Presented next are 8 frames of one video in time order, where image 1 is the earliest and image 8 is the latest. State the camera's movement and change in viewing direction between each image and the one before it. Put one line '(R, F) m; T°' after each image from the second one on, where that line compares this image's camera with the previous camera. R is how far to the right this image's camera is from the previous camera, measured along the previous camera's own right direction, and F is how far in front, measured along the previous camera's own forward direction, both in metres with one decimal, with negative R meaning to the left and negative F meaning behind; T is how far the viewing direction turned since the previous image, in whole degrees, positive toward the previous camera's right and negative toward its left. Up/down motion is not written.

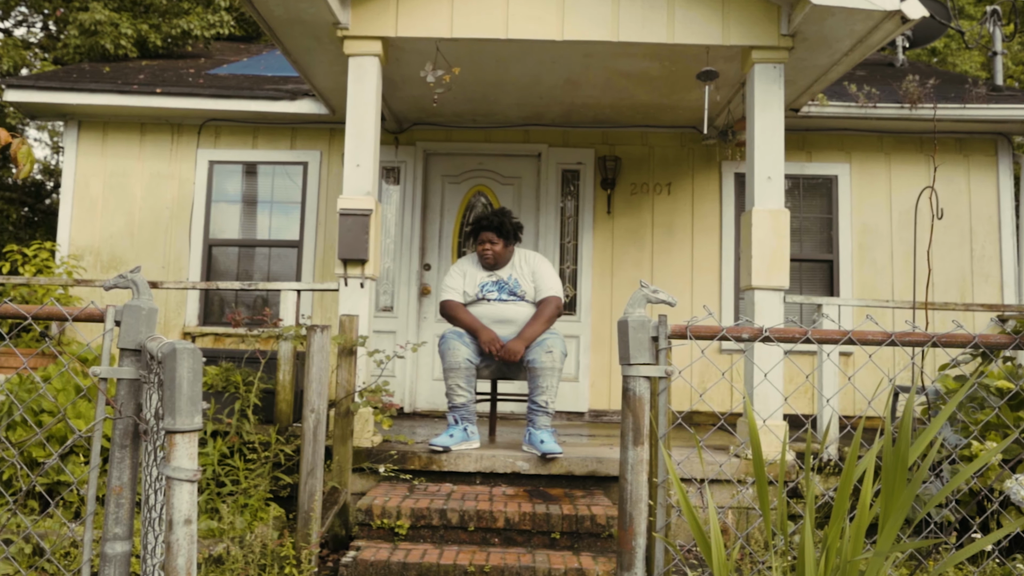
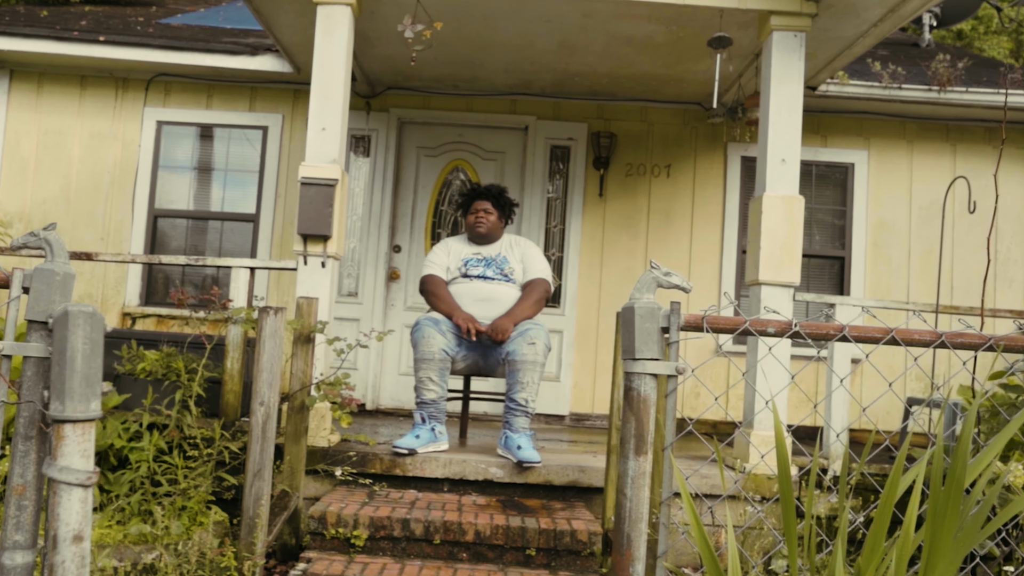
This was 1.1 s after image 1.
(-0.1, +0.8) m; +2°
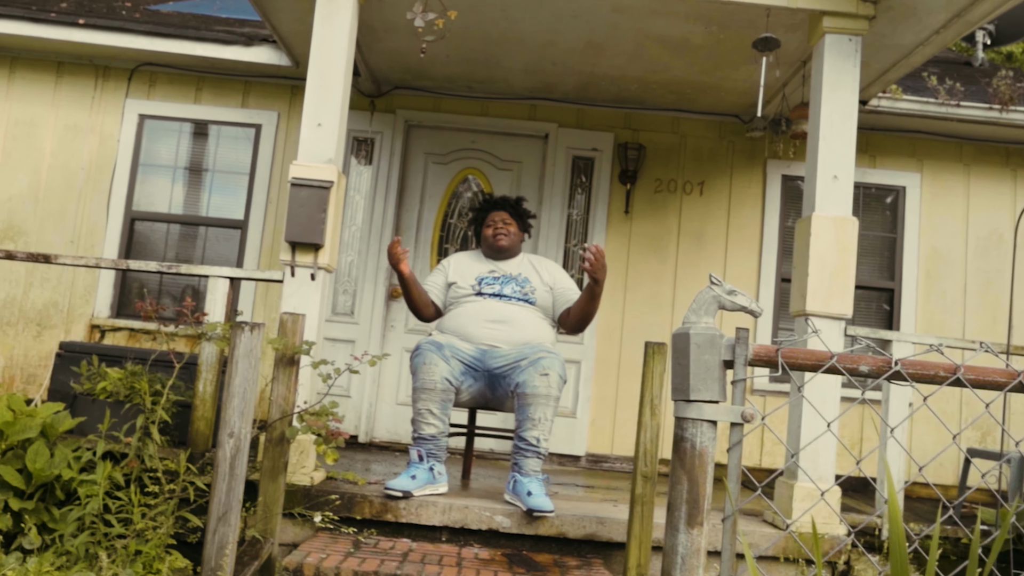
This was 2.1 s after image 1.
(0.0, +0.7) m; 0°
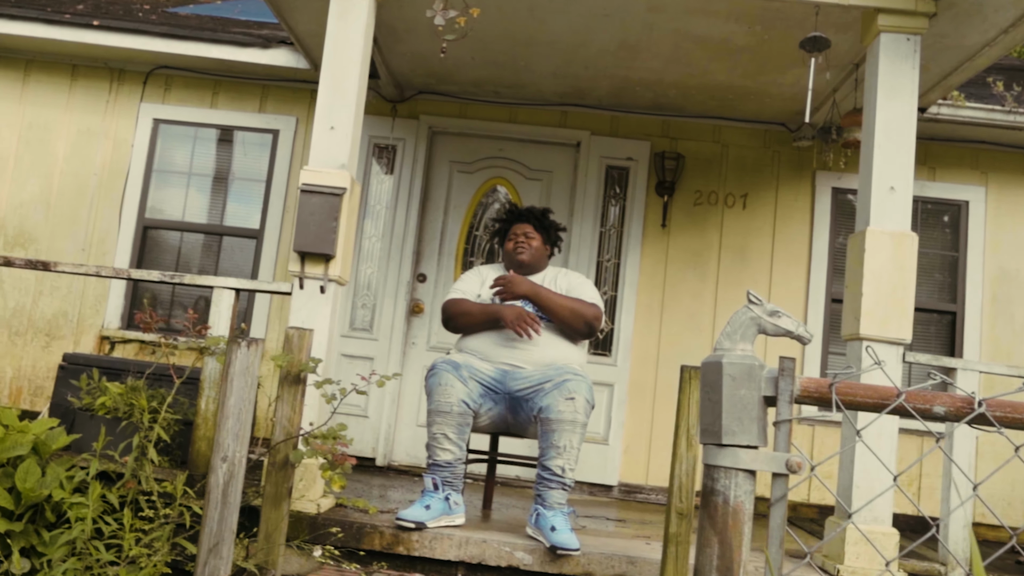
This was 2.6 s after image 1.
(+0.1, +0.4) m; -2°
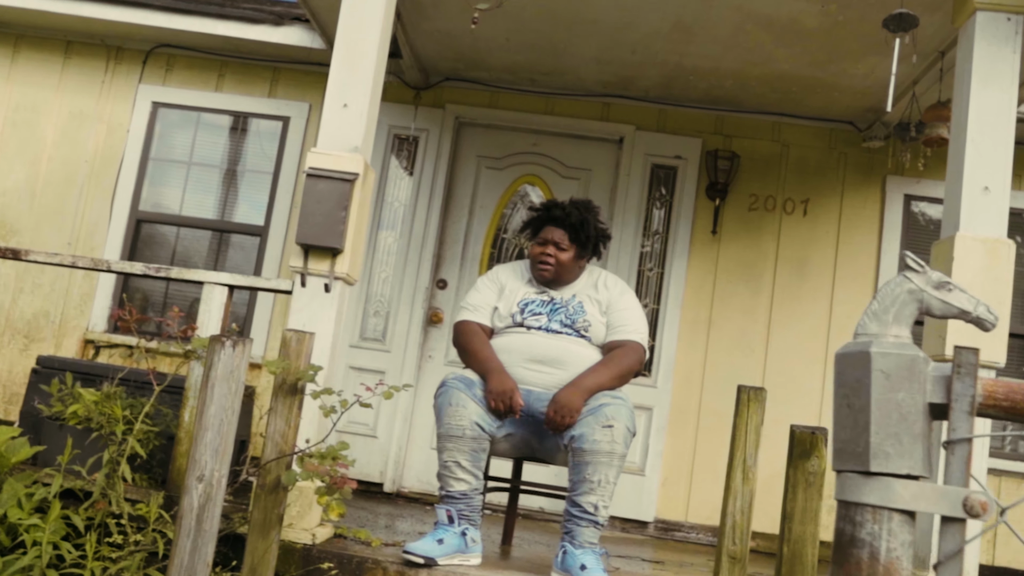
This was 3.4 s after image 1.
(0.0, +0.6) m; -1°
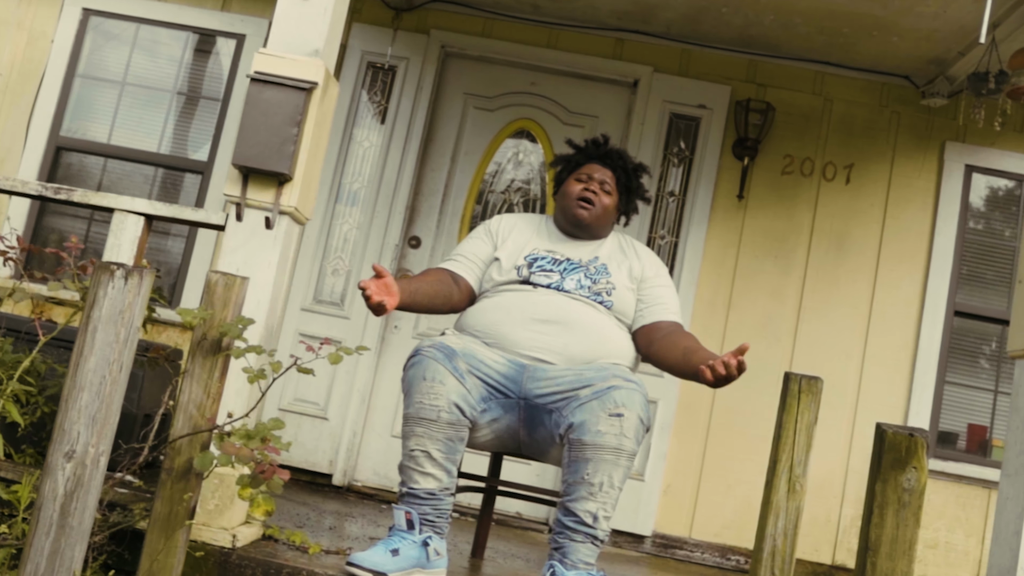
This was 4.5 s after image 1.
(-0.1, +0.9) m; +2°
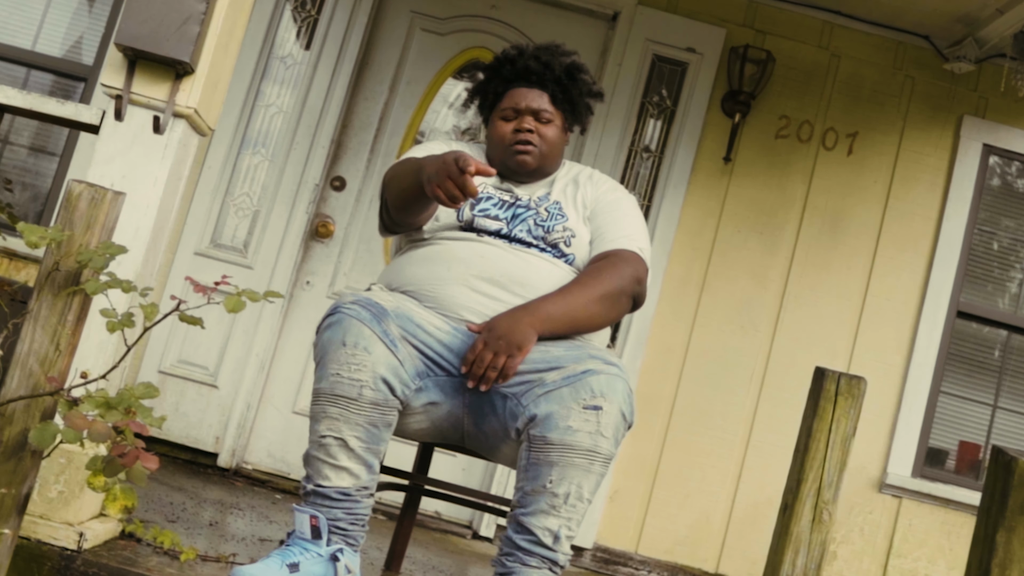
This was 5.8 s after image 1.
(-0.1, +0.8) m; +5°
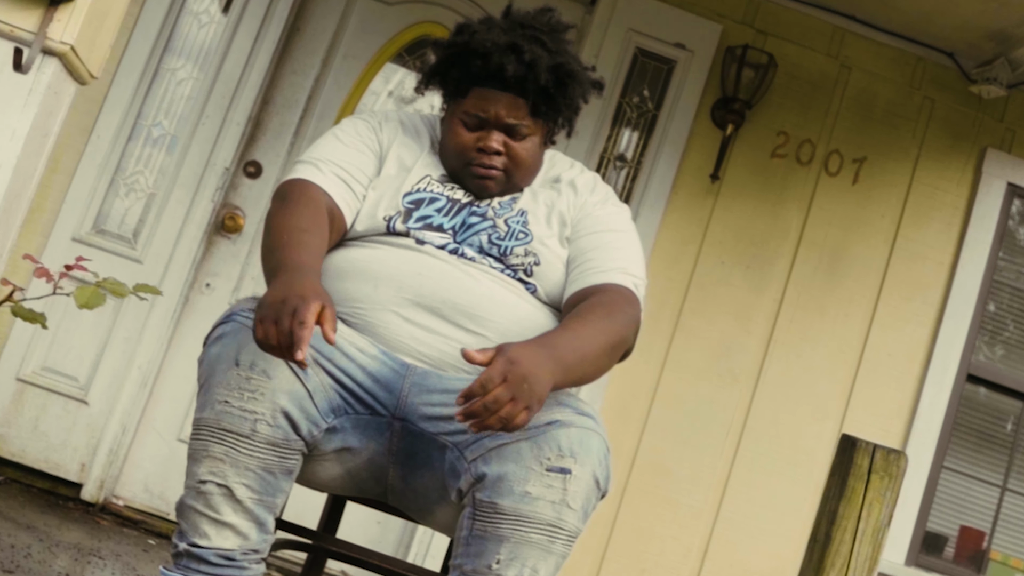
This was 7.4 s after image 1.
(-0.1, +0.6) m; +4°
